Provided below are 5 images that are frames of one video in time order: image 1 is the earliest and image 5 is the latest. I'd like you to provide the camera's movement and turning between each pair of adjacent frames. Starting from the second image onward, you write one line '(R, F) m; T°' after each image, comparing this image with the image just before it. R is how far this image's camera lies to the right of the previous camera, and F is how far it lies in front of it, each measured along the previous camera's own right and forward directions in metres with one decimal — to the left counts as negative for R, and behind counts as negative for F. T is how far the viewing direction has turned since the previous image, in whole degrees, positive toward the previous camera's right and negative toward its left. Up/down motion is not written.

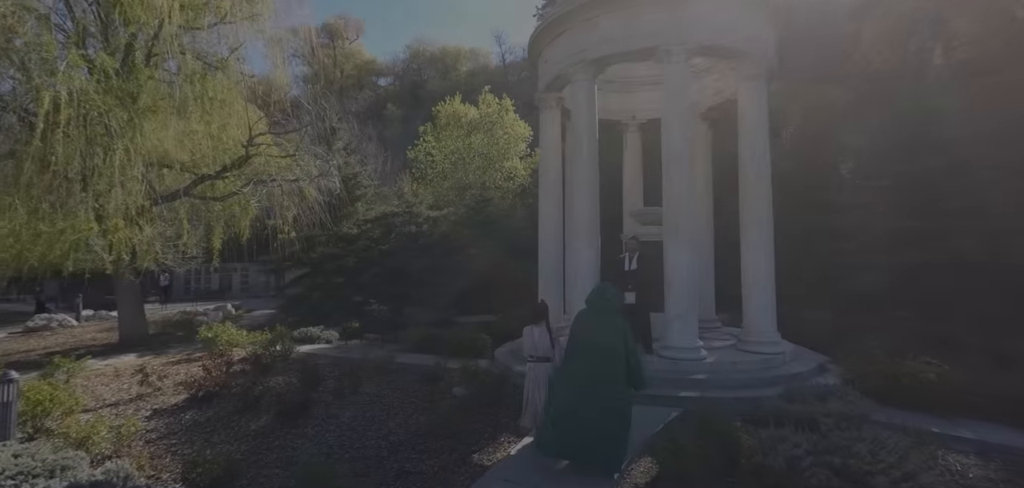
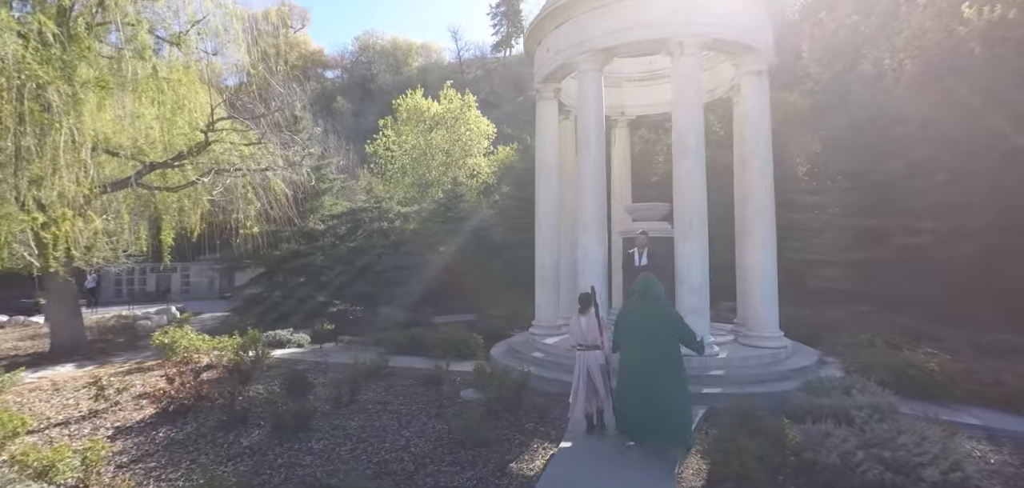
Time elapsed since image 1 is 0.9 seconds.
(-0.9, +0.4) m; +6°
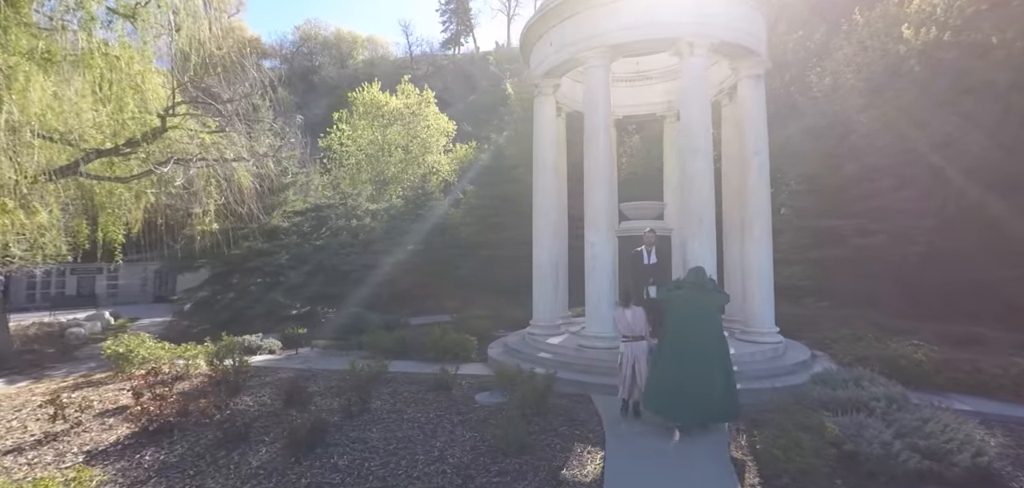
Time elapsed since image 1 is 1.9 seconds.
(-1.0, +0.3) m; +7°
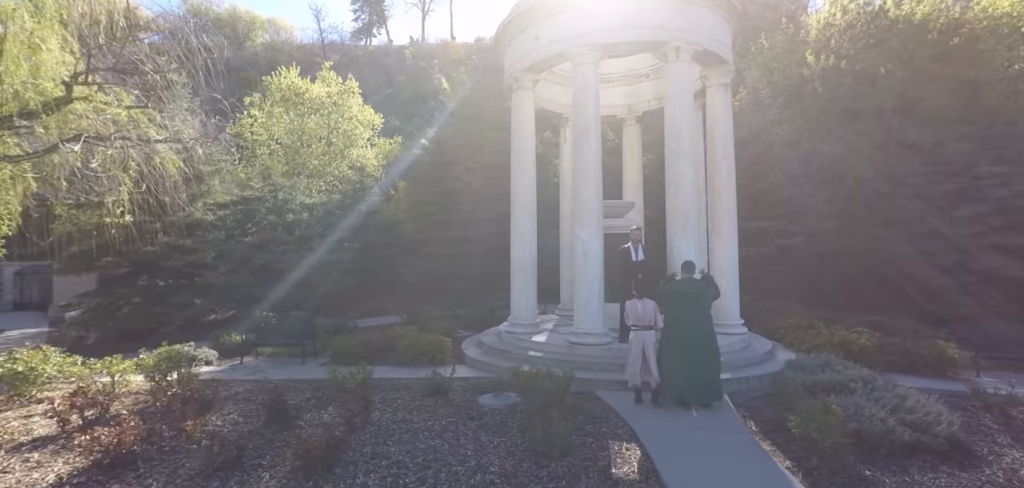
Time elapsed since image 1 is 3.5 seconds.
(-1.3, +0.4) m; +11°
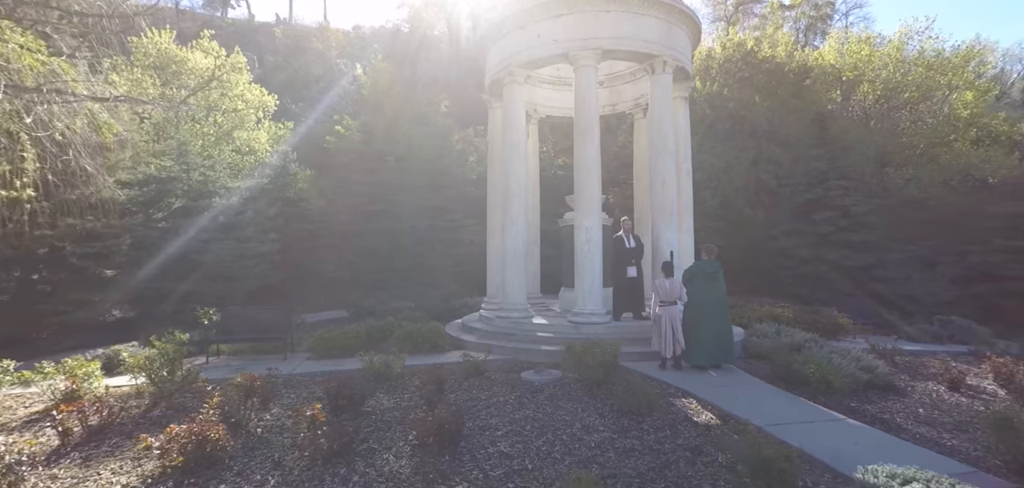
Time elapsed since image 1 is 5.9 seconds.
(-2.5, 0.0) m; +16°
